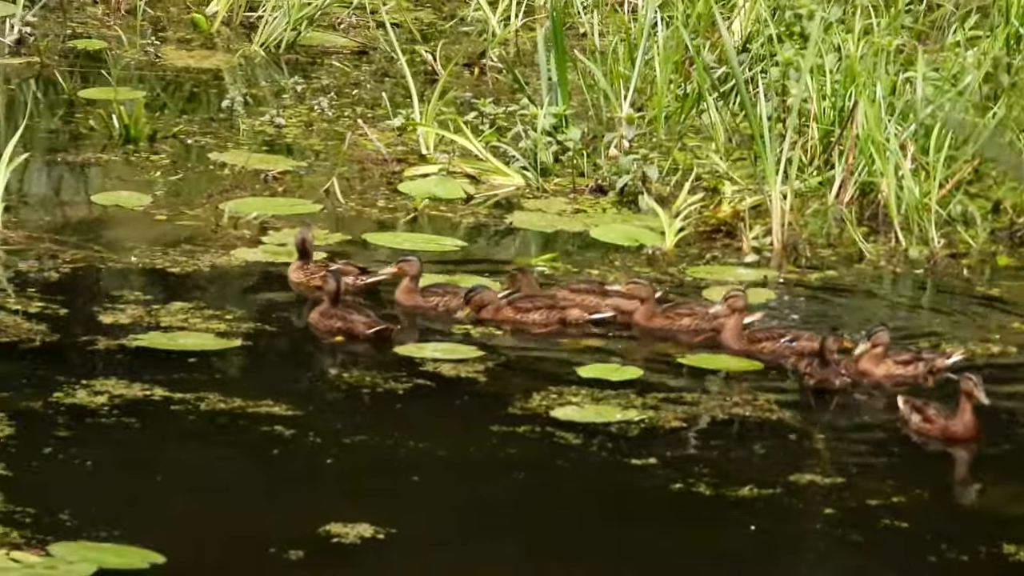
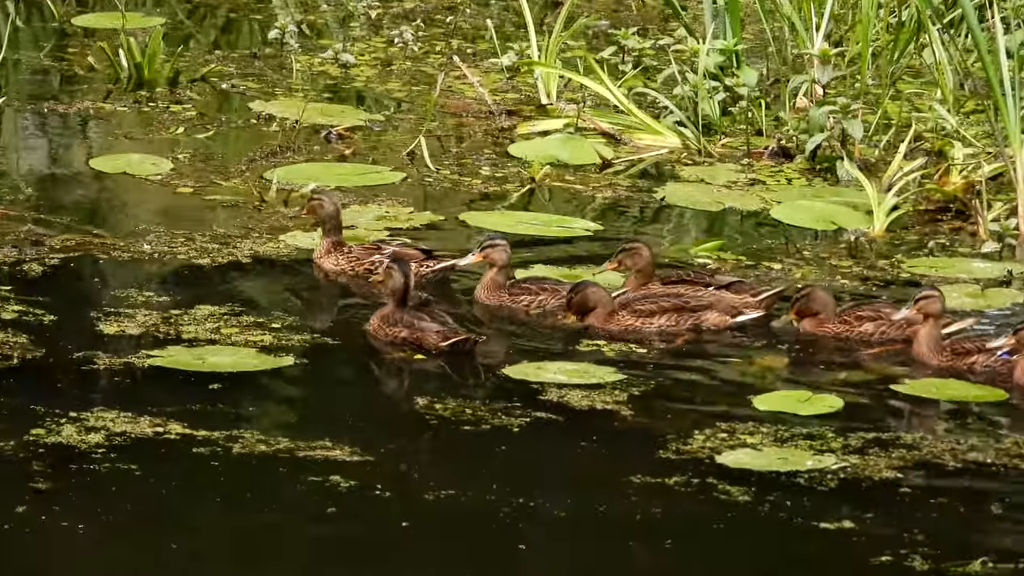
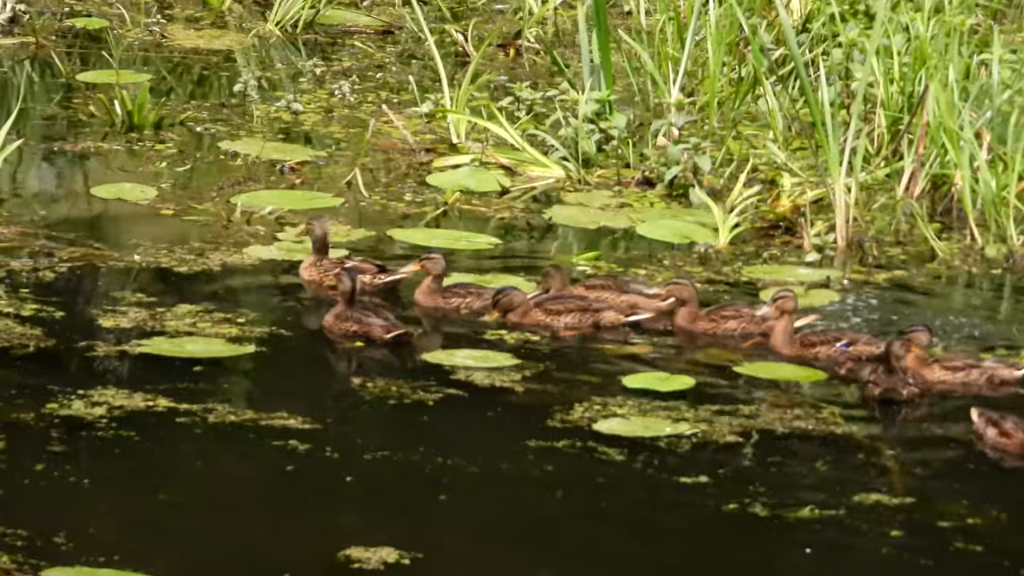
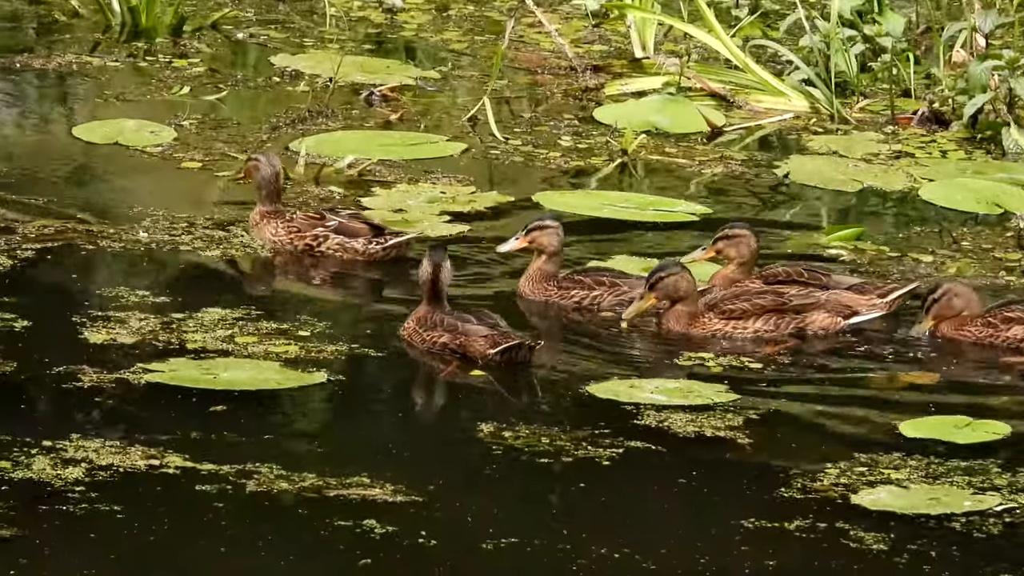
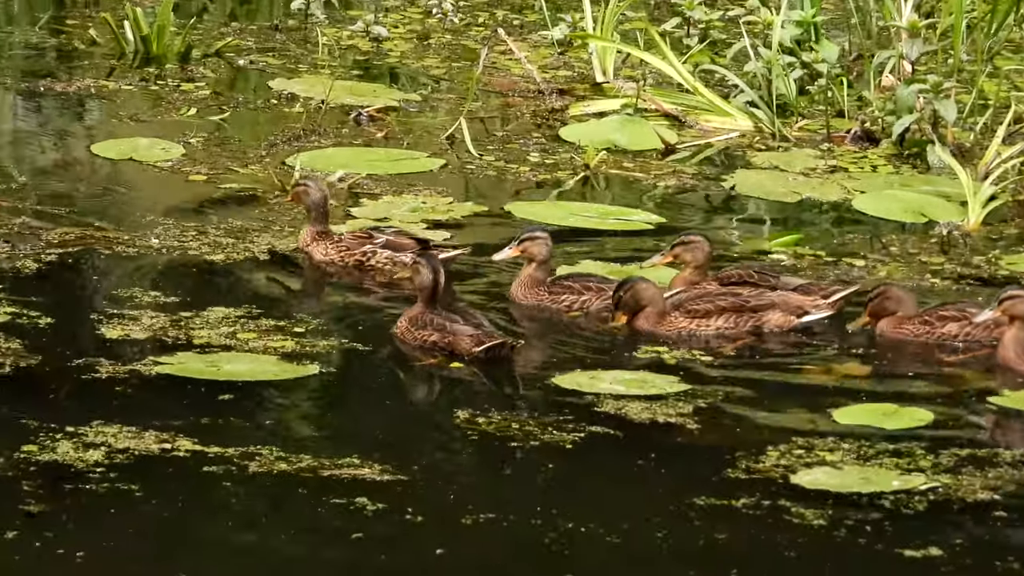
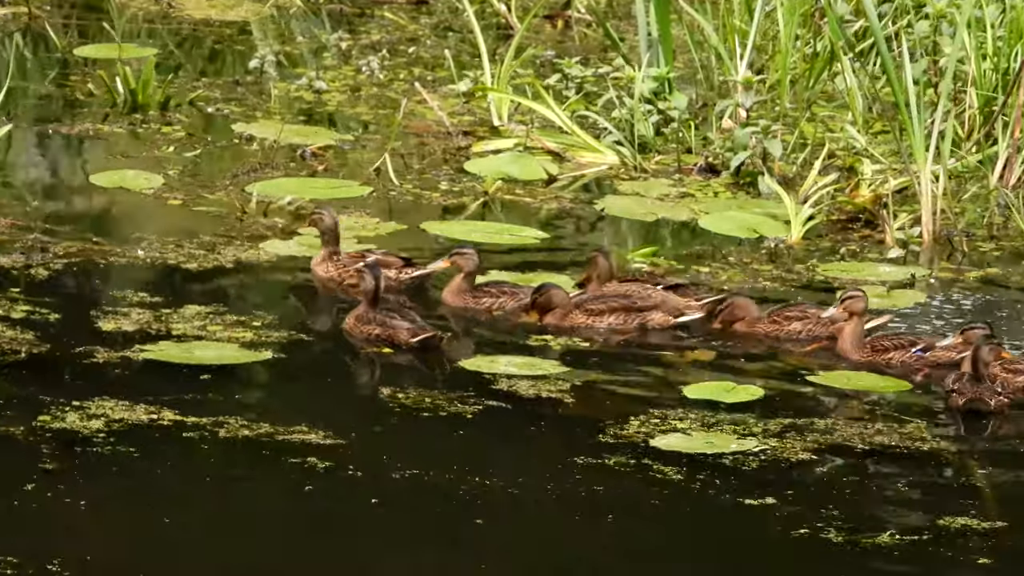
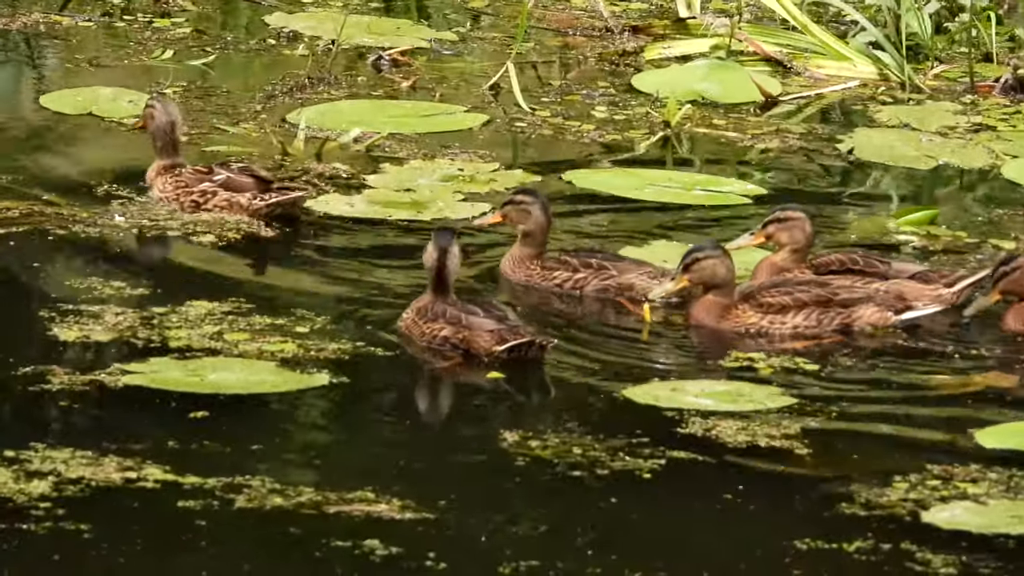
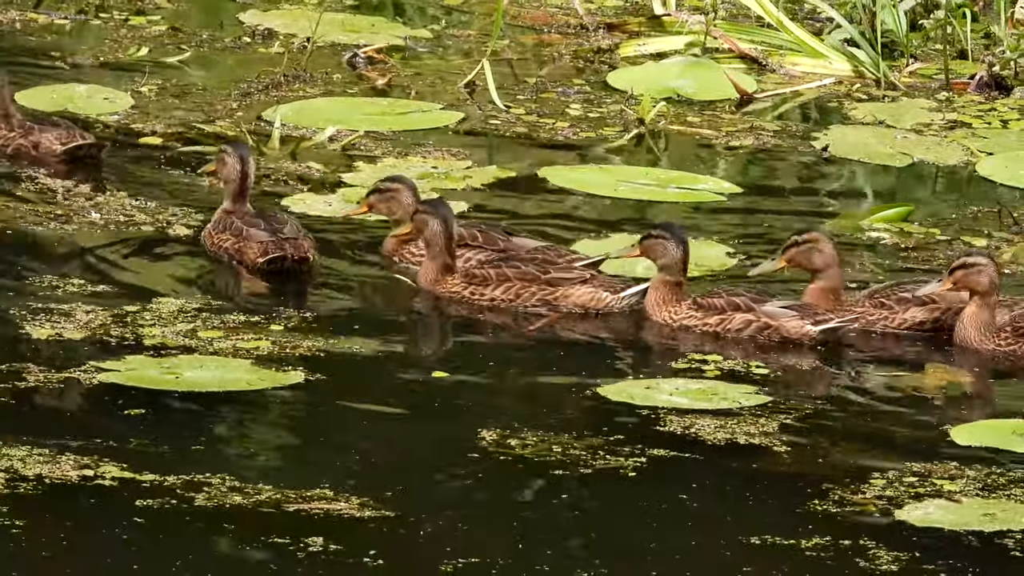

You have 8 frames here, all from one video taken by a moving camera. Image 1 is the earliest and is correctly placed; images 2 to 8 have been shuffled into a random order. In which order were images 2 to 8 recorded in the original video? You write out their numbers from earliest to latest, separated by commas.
3, 6, 2, 5, 4, 7, 8
